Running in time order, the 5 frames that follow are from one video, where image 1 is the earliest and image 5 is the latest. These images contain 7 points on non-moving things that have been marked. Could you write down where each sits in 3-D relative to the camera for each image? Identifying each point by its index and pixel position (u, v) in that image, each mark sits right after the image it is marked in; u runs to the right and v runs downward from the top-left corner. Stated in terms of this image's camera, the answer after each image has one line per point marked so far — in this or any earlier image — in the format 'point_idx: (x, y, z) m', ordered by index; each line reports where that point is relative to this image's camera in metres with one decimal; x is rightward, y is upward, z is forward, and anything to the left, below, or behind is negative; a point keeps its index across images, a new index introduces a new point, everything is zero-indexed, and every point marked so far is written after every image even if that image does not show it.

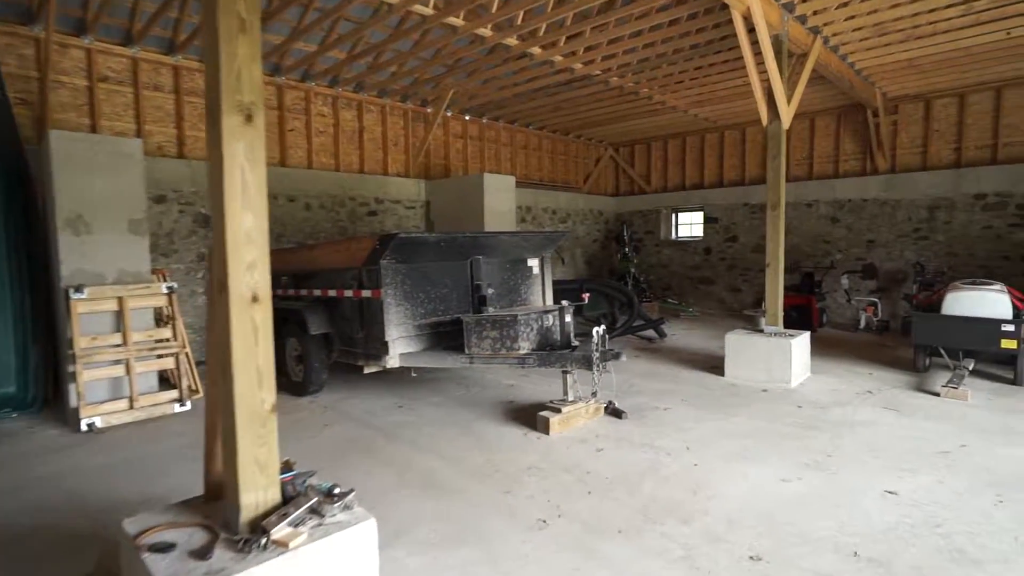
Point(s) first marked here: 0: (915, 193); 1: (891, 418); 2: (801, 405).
0: (+5.8, +1.4, +8.0) m
1: (+2.7, -0.9, +4.0) m
2: (+2.3, -0.9, +4.3) m
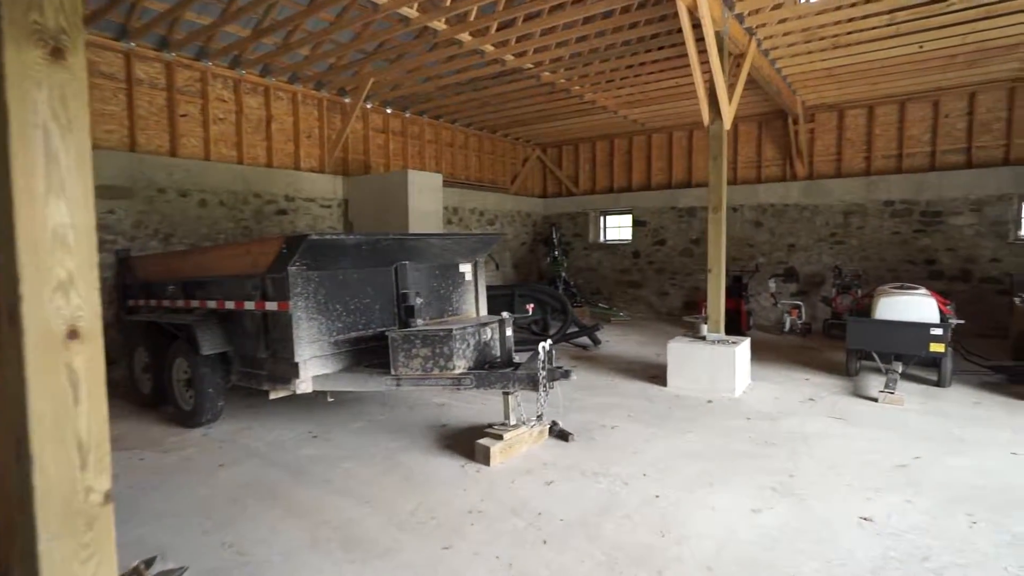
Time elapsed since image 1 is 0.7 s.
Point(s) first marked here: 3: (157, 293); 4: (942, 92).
0: (+4.8, +1.3, +8.3) m
1: (+2.3, -1.0, +3.9) m
2: (+1.8, -1.0, +4.1) m
3: (-2.9, 0.0, +4.5) m
4: (+5.8, +2.7, +7.5) m
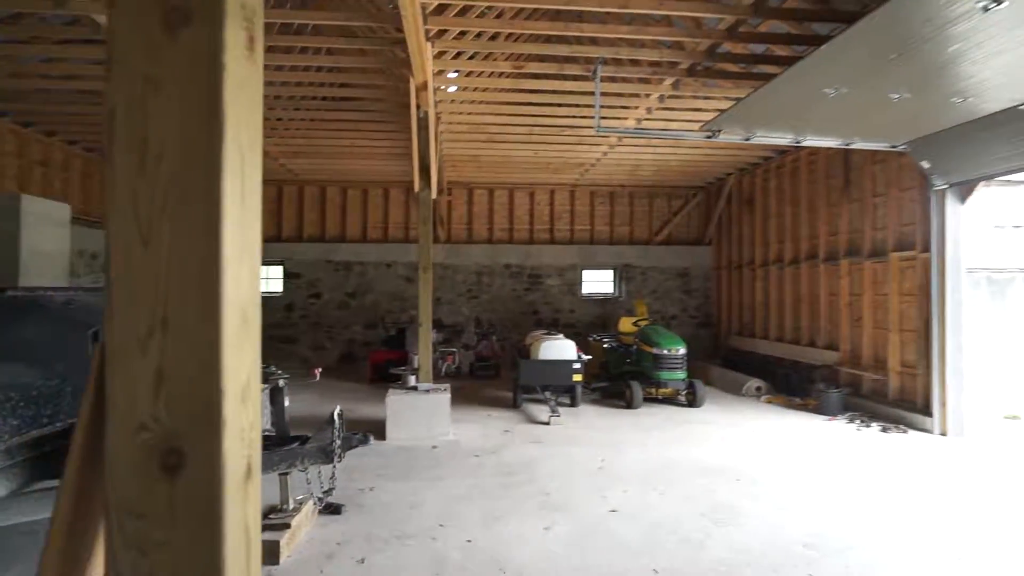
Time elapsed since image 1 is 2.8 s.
0: (-0.8, +0.5, +9.9) m
1: (+0.3, -1.4, +4.8) m
2: (-0.3, -1.4, +4.7) m
3: (-4.1, -0.4, +2.0) m
4: (+0.4, +1.9, +10.1) m
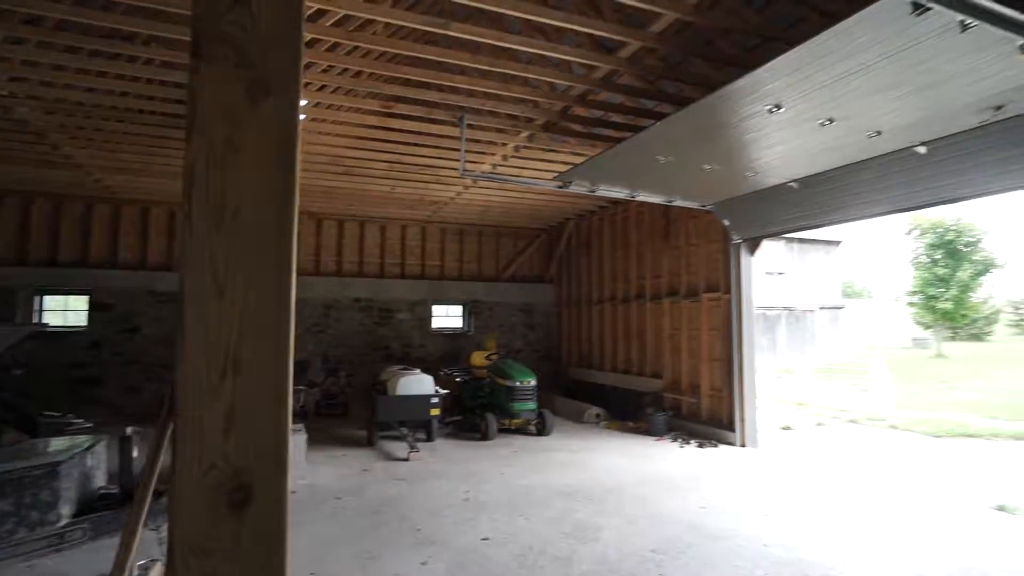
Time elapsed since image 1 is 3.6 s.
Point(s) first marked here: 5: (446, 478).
0: (-3.4, -0.1, +9.4) m
1: (-0.9, -1.7, +4.8) m
2: (-1.4, -1.7, +4.5) m
3: (-4.3, -0.5, +0.9) m
4: (-2.3, +1.2, +10.1) m
5: (-0.6, -1.7, +5.0) m
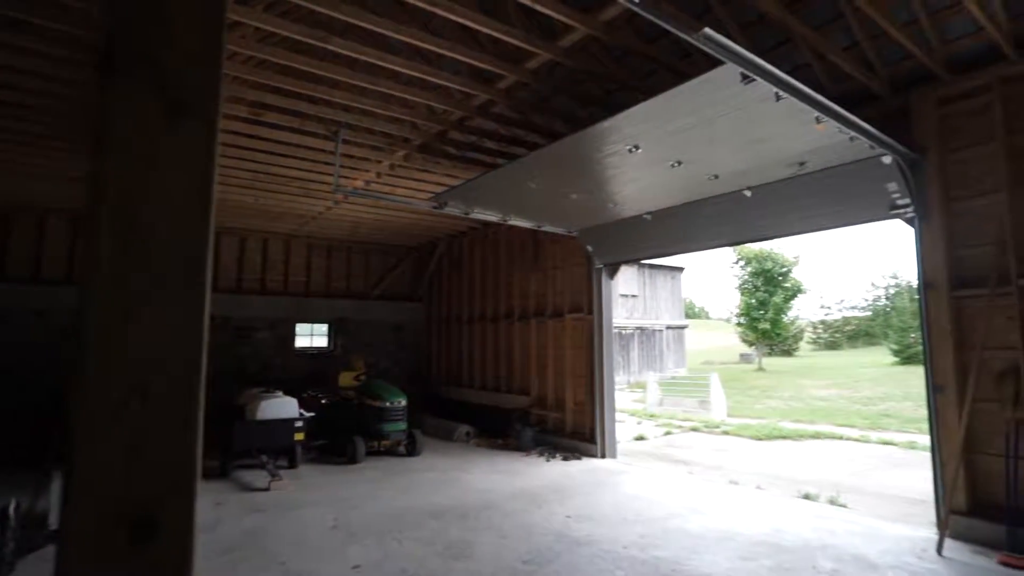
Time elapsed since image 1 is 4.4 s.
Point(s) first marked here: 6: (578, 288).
0: (-5.5, -0.3, +8.5) m
1: (-2.0, -1.8, +4.5) m
2: (-2.4, -1.8, +4.0) m
3: (-4.3, -0.4, -0.1) m
4: (-4.5, +0.9, +9.4) m
5: (-1.7, -1.9, +4.7) m
6: (+0.9, 0.0, +7.4) m
